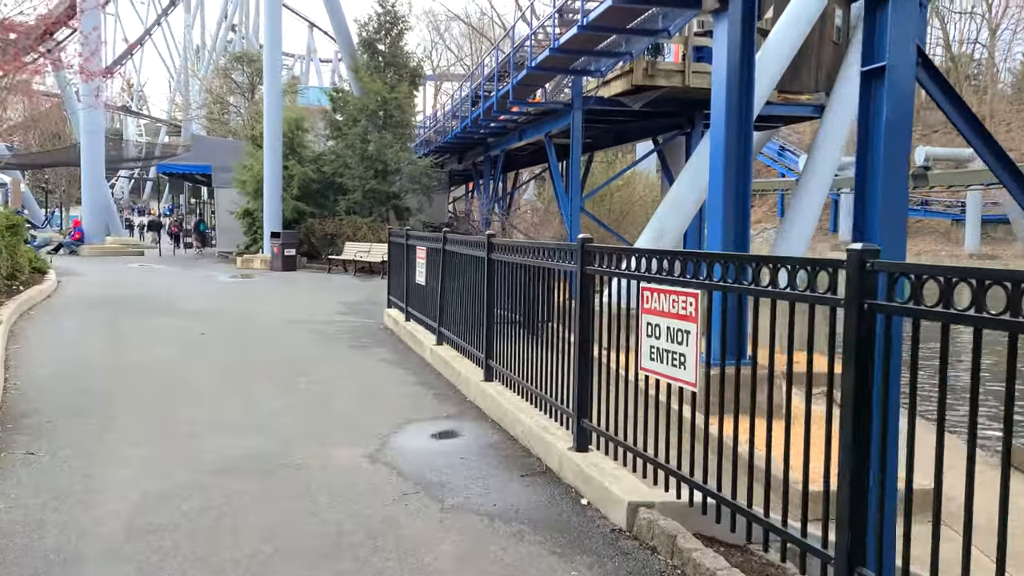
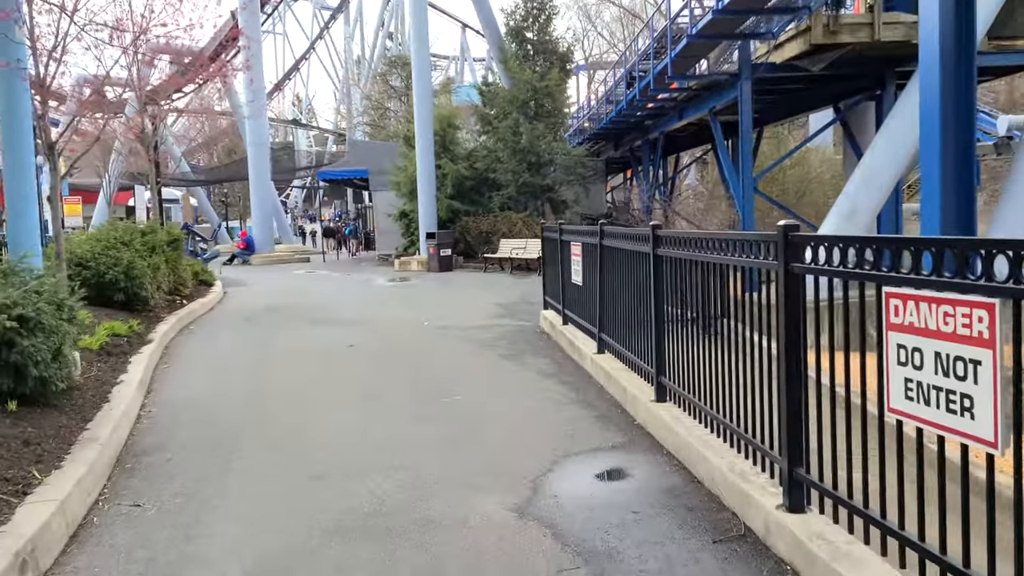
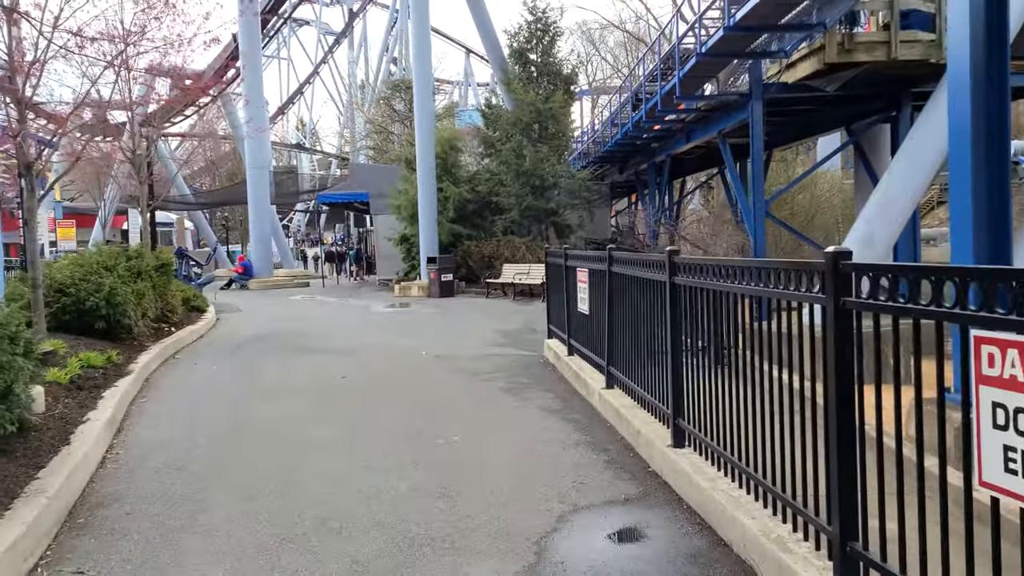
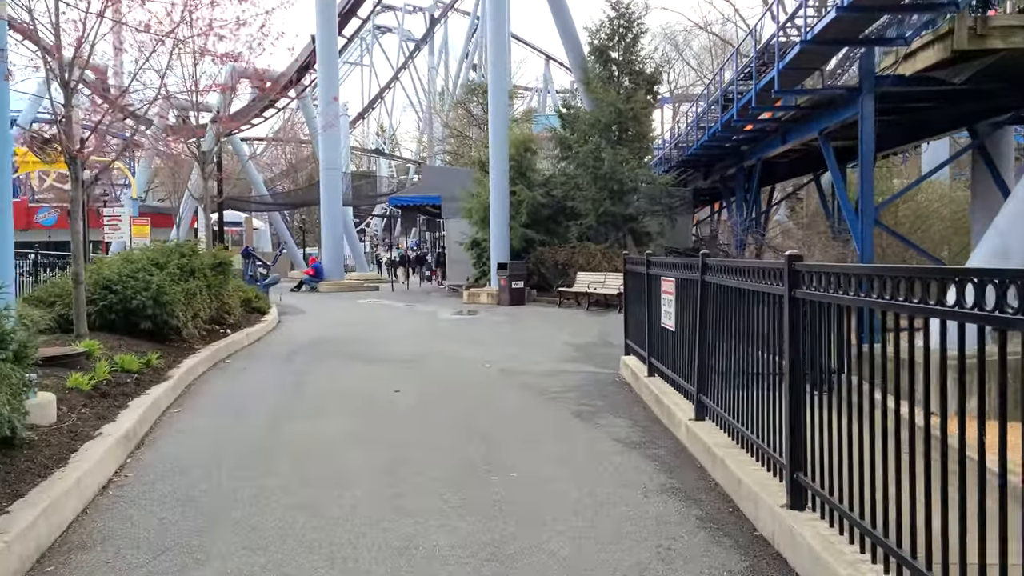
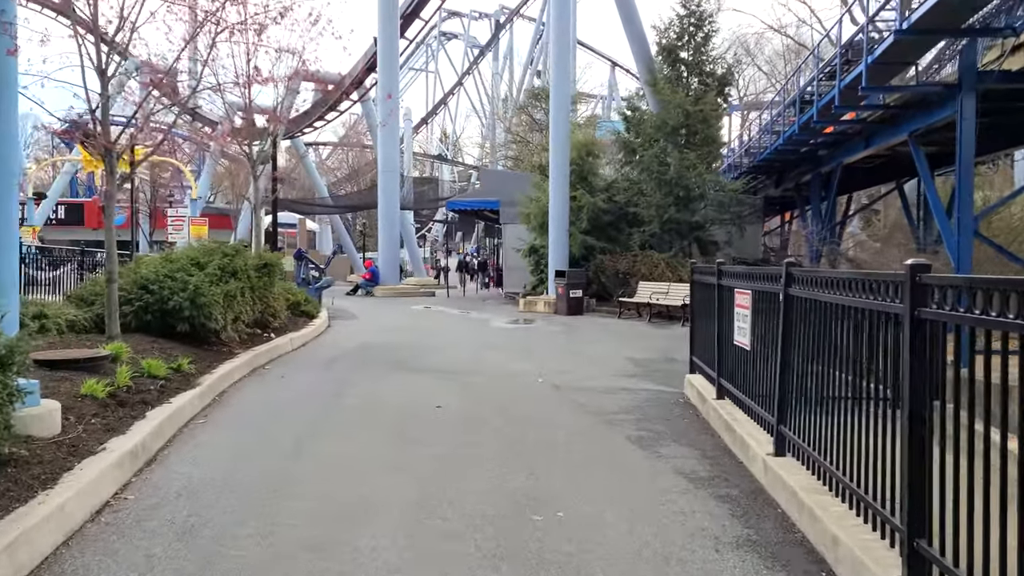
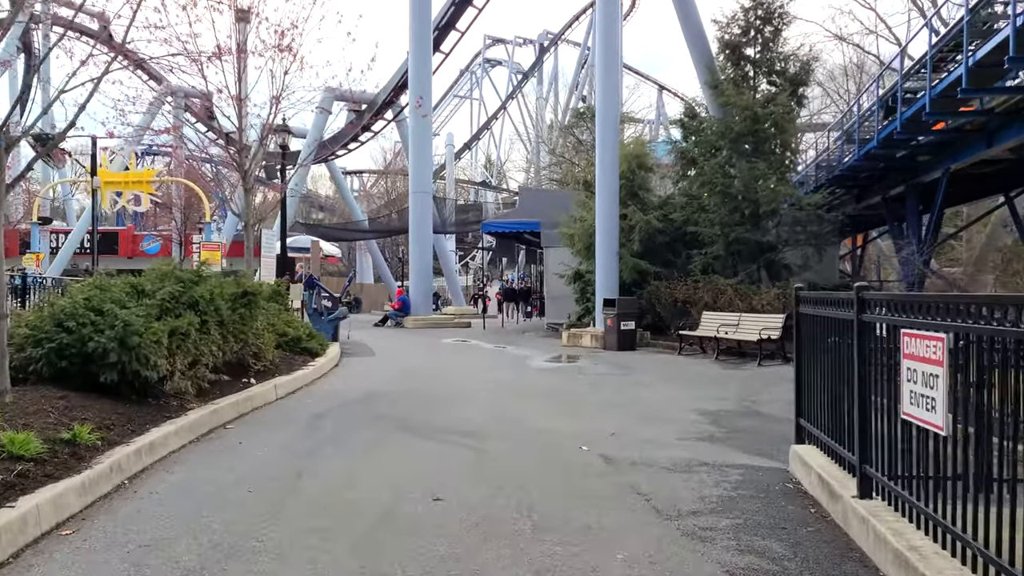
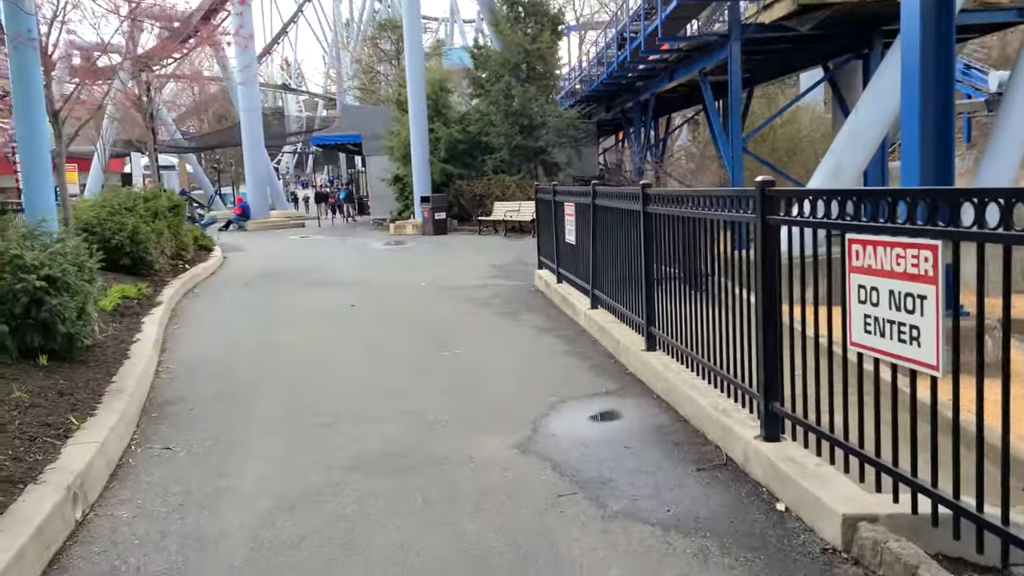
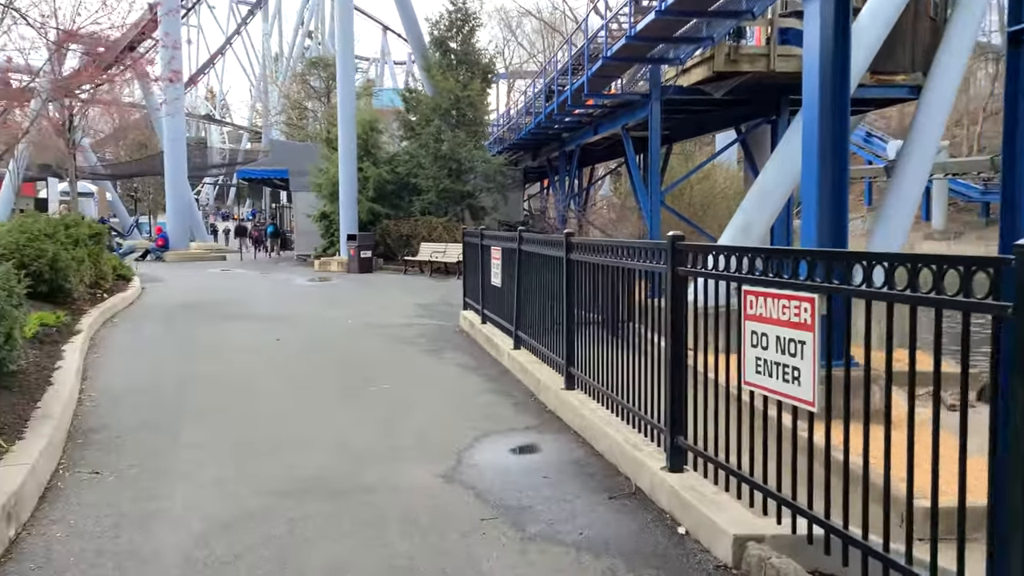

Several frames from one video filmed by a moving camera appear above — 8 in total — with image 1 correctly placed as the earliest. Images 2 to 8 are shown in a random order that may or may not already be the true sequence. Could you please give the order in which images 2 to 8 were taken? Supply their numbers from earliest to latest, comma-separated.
8, 7, 2, 3, 4, 5, 6
